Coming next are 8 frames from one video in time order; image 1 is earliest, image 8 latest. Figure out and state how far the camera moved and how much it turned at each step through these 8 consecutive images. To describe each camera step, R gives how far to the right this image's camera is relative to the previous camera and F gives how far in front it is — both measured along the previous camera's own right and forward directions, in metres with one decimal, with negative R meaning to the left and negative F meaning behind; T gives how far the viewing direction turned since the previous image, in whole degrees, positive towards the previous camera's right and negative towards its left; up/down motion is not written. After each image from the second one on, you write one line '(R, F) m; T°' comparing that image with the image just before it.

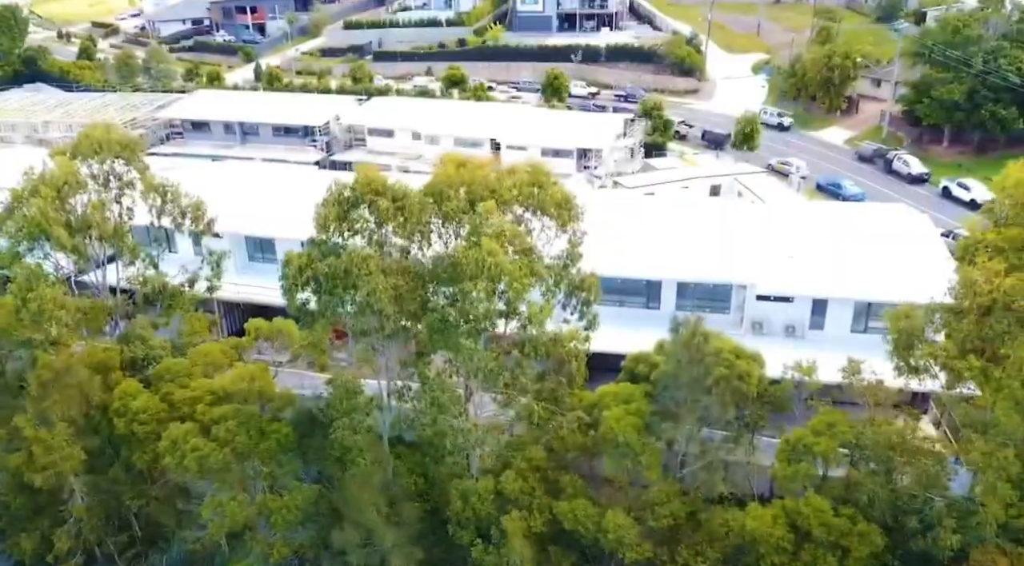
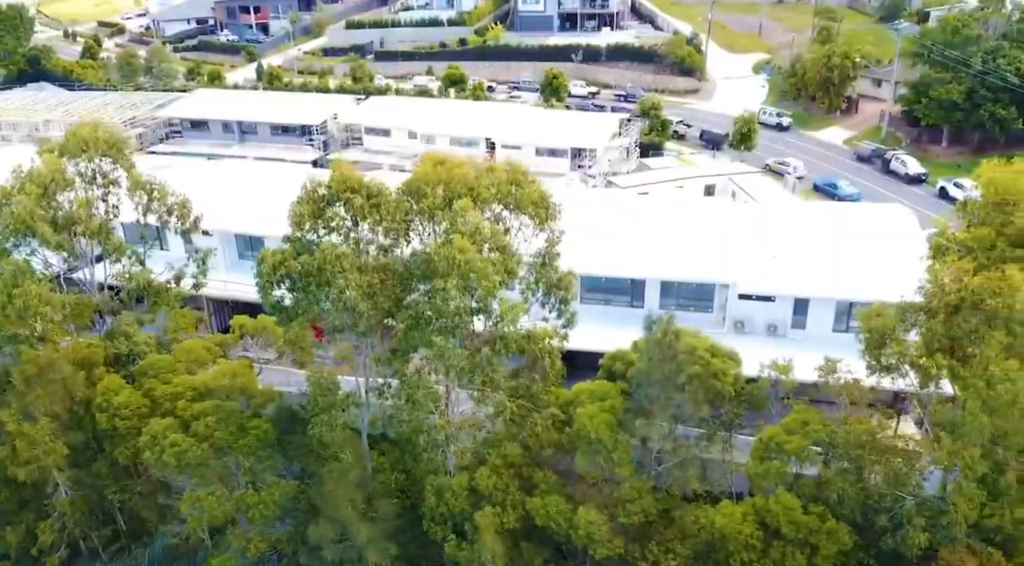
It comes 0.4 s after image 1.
(+0.7, -0.1) m; -1°
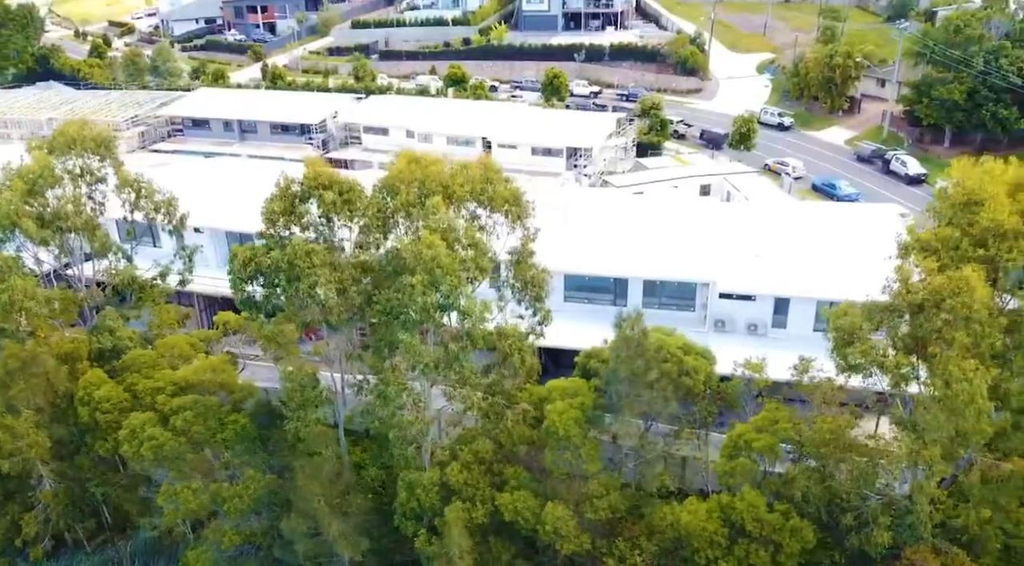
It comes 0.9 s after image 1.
(+0.9, -0.1) m; -1°
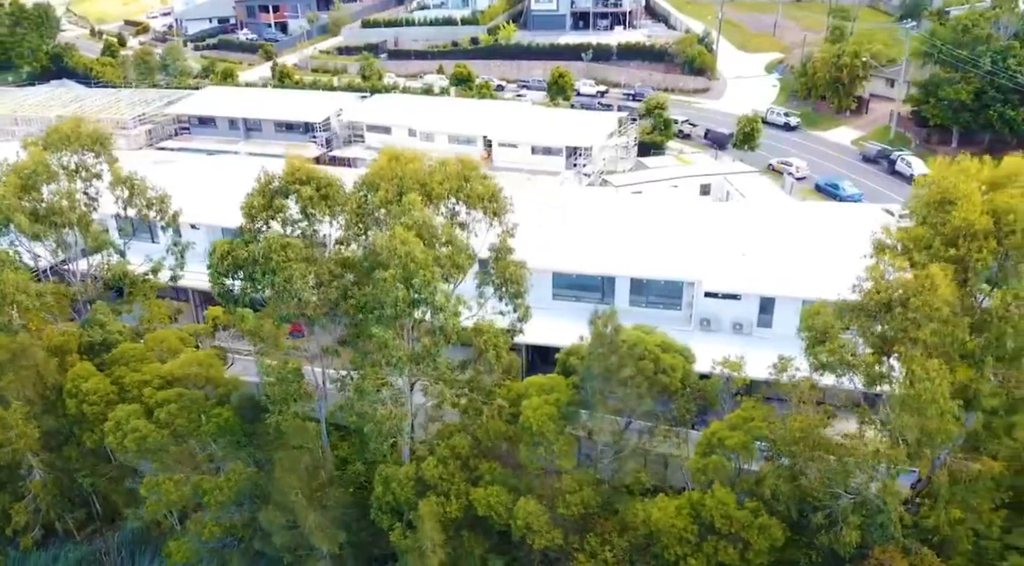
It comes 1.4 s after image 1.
(+0.9, -0.1) m; -1°
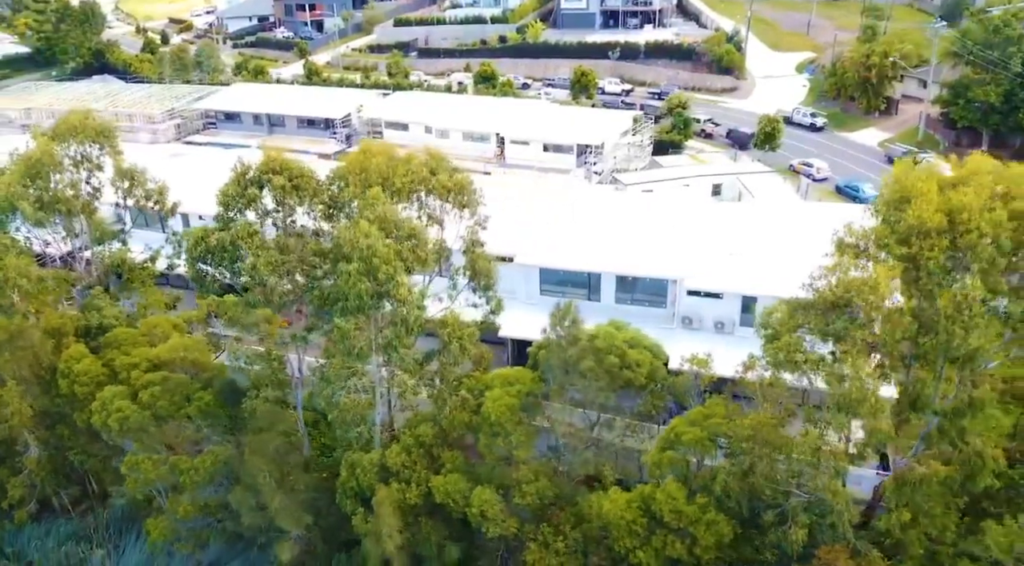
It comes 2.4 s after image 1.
(+1.8, -0.2) m; -3°
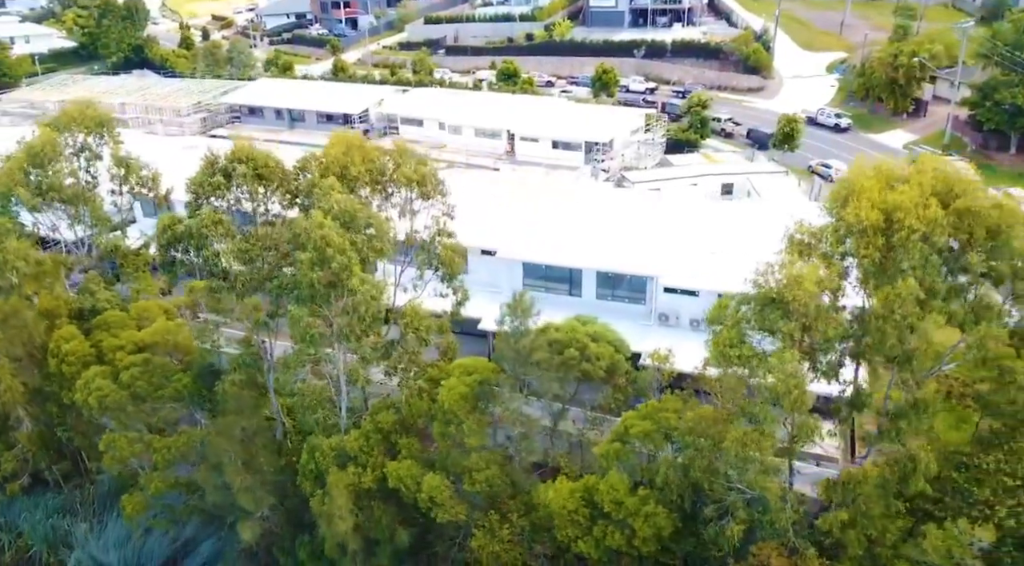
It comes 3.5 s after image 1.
(+2.0, -0.2) m; -3°
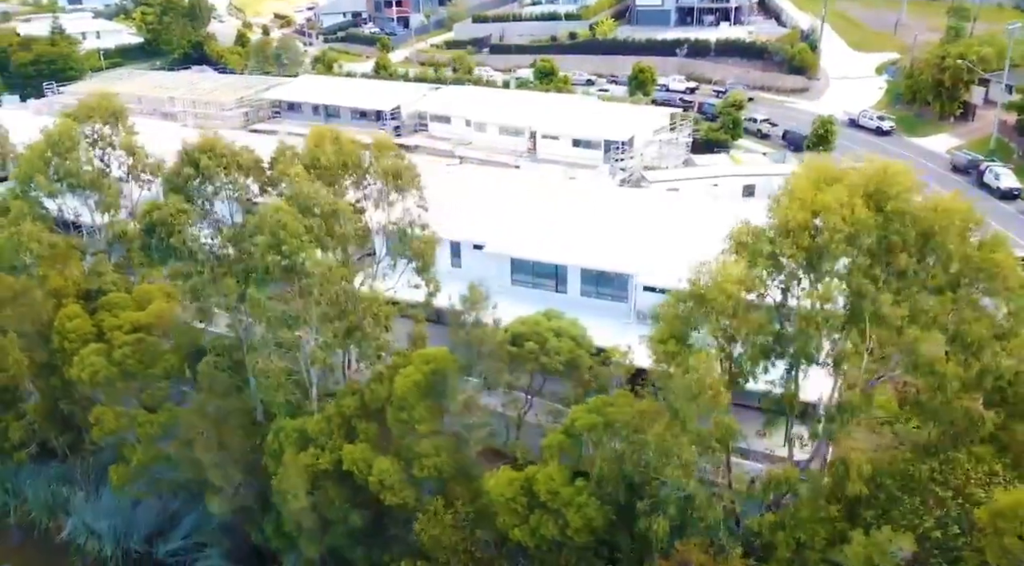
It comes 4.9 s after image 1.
(+2.5, -0.3) m; -5°
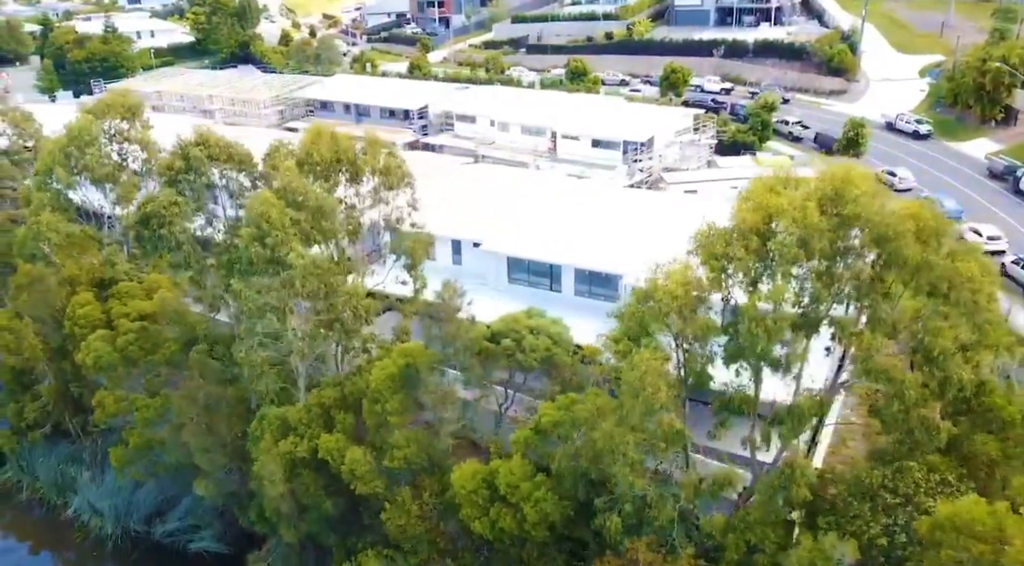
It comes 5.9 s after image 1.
(+1.8, -0.2) m; -4°
